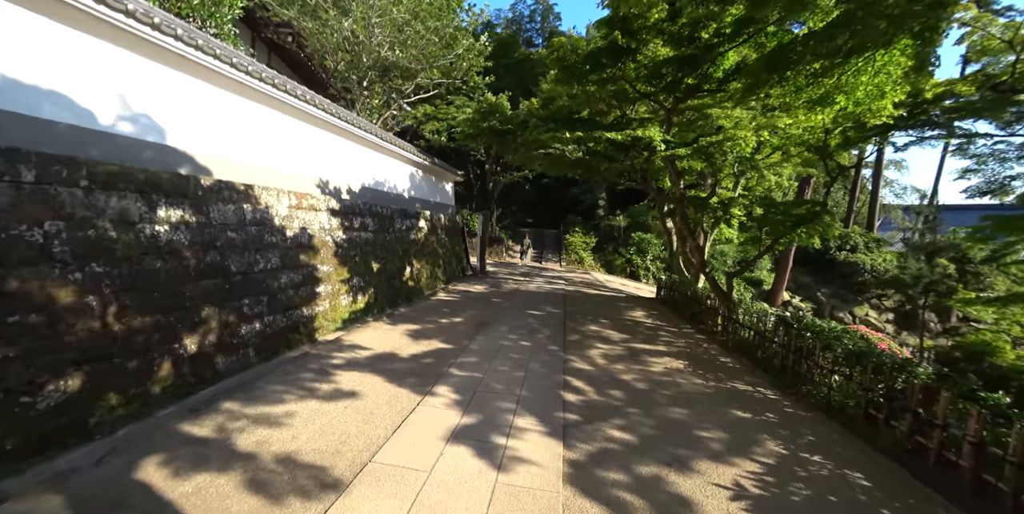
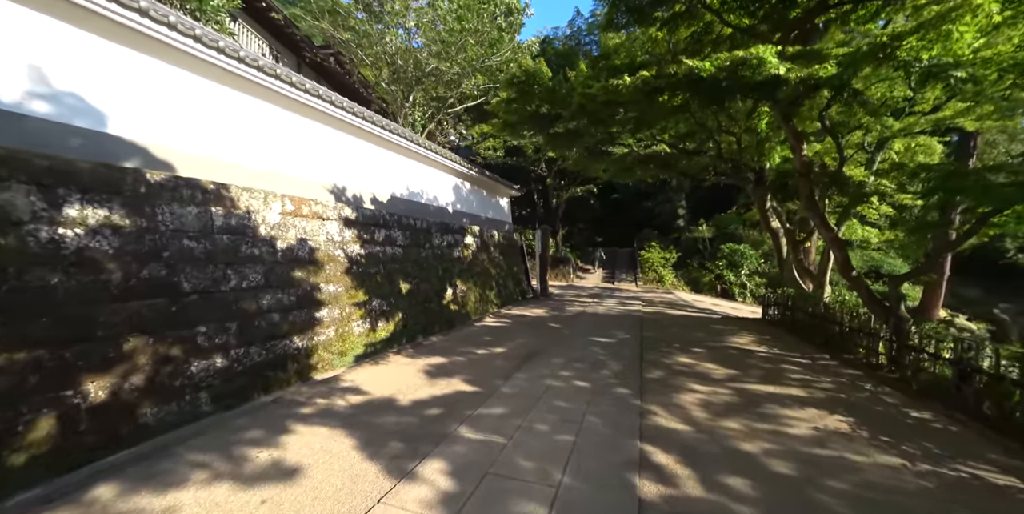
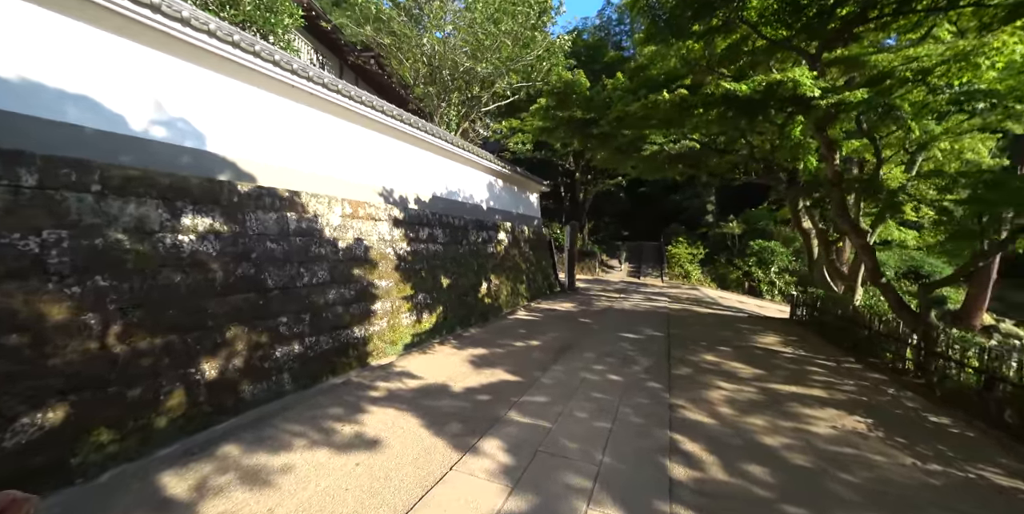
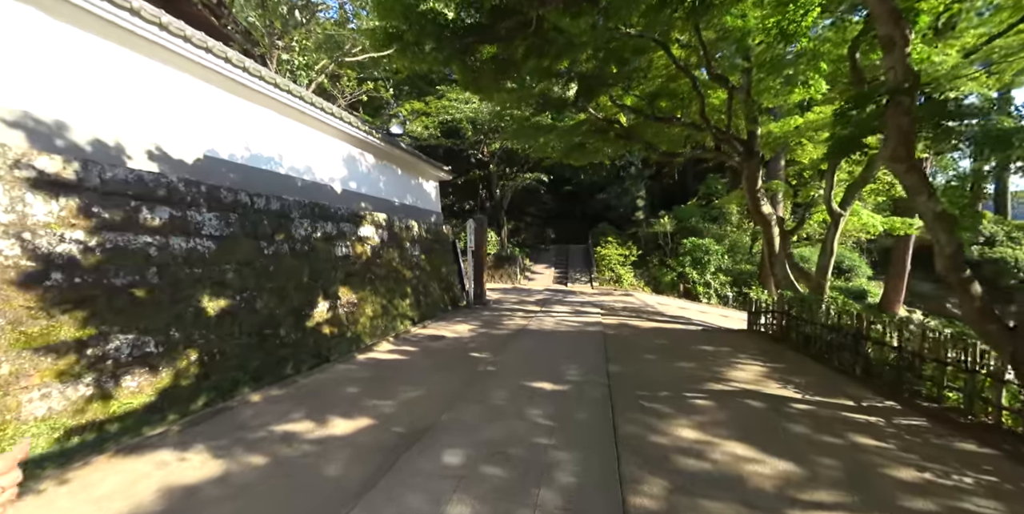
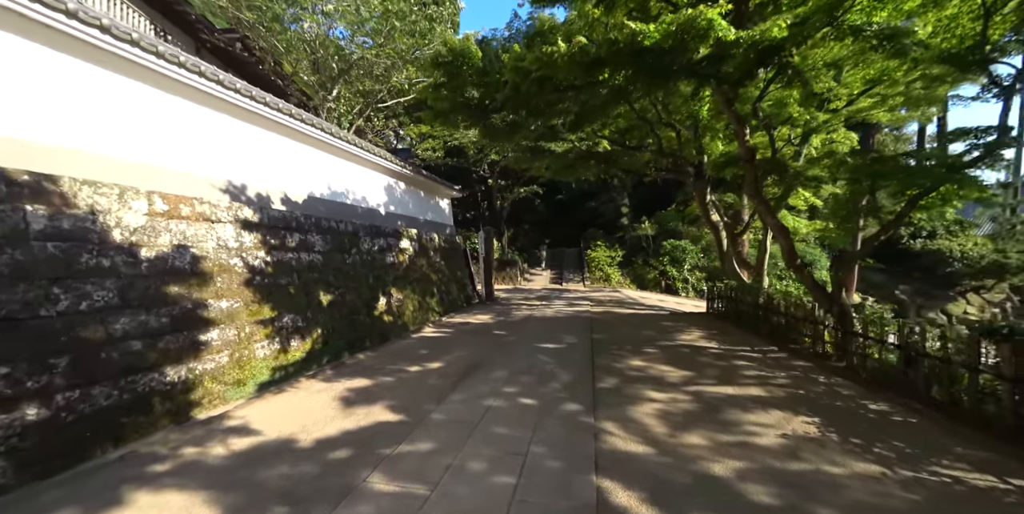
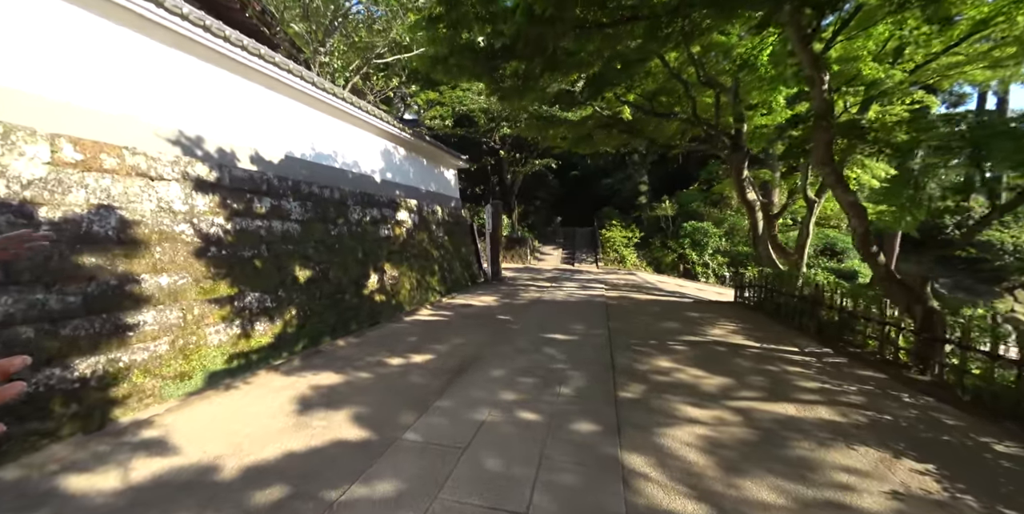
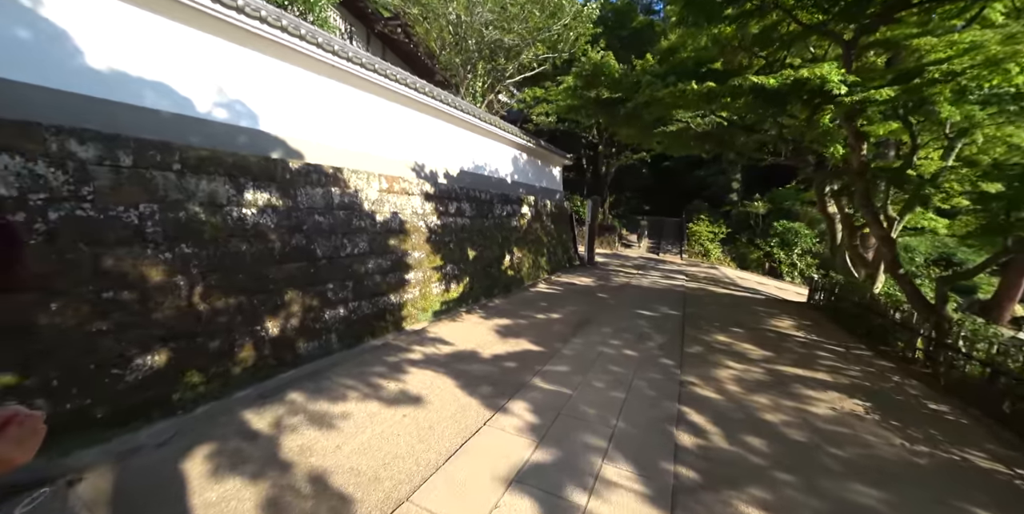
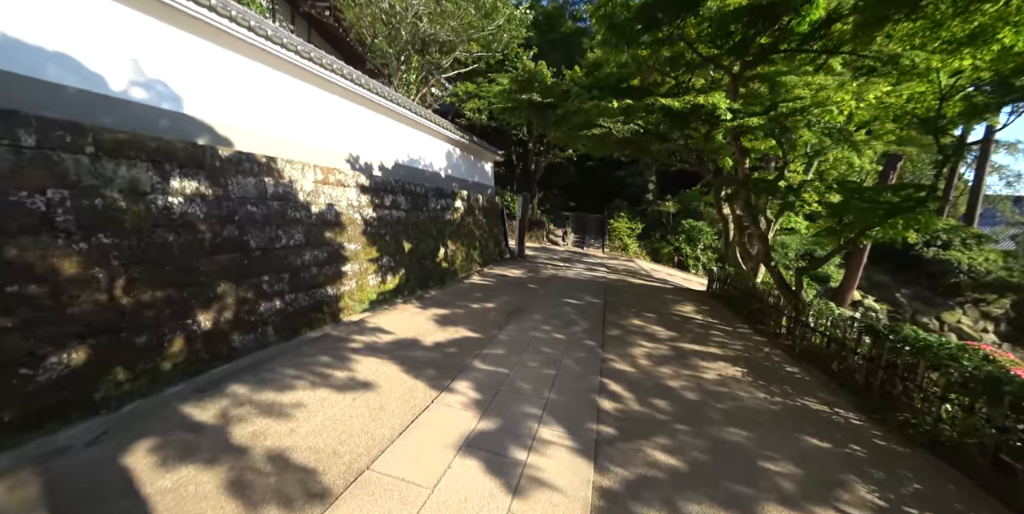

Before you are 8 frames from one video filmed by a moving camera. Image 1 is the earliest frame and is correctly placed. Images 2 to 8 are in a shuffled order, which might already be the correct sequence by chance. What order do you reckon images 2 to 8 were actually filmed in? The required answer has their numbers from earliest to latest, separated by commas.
8, 7, 3, 2, 5, 6, 4
